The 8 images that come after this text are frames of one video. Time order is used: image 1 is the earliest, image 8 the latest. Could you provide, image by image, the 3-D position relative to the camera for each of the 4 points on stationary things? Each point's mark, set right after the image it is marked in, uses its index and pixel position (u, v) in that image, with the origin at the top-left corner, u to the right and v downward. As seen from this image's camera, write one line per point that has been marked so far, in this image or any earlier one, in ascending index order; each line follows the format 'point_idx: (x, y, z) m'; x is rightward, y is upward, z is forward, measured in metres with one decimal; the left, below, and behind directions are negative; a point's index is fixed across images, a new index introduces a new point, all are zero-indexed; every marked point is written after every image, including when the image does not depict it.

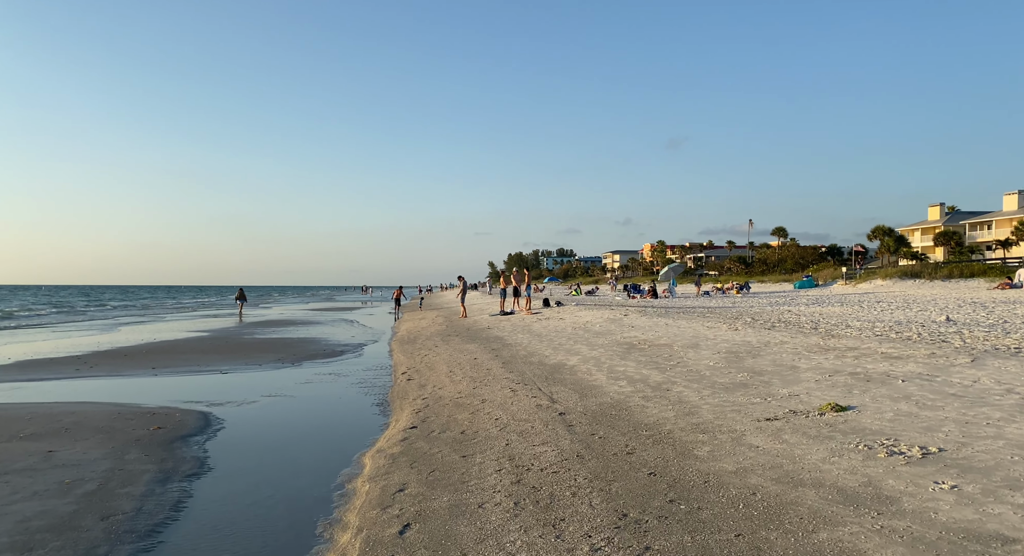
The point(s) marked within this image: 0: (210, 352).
0: (-9.0, -2.2, +19.4) m
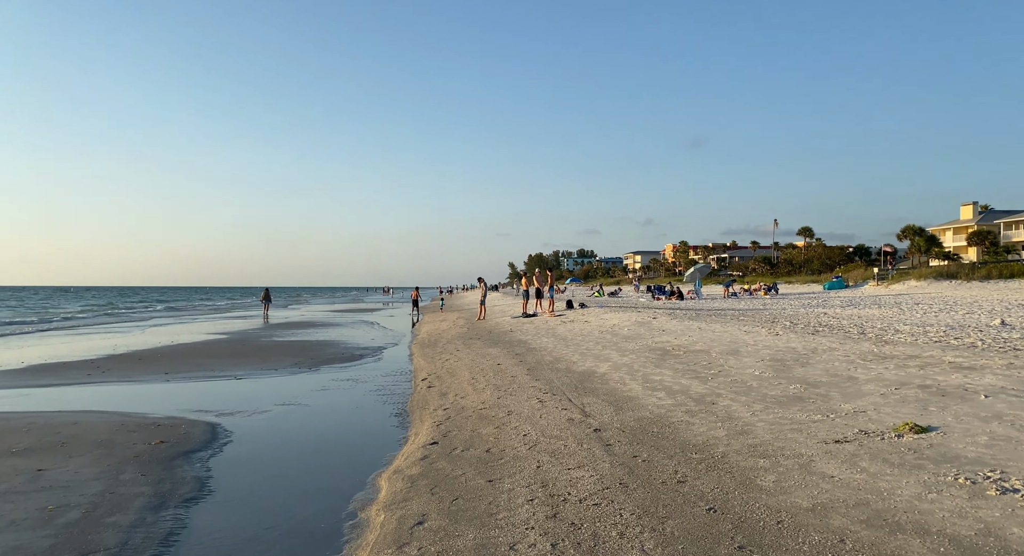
0: (-8.3, -2.3, +18.9) m
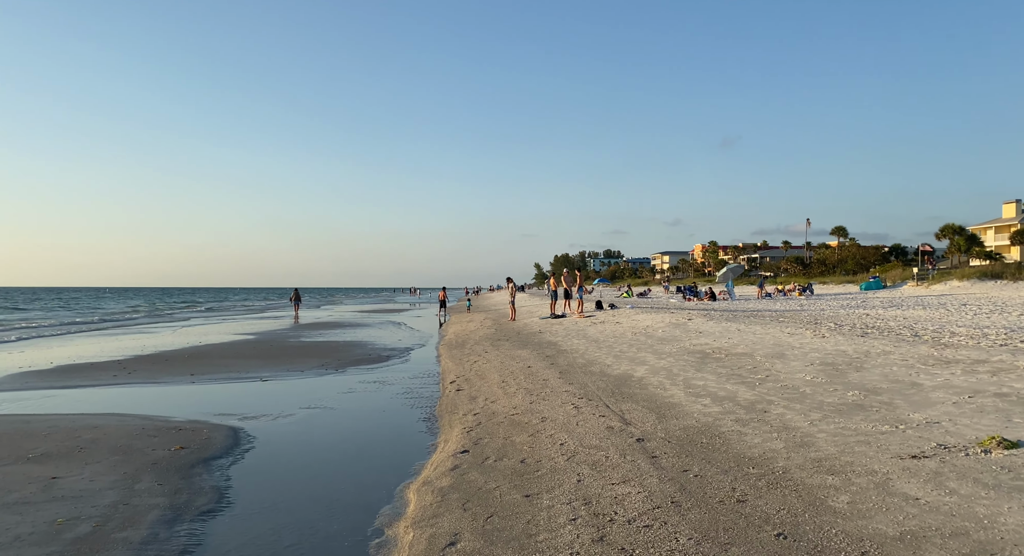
0: (-7.4, -2.3, +18.7) m
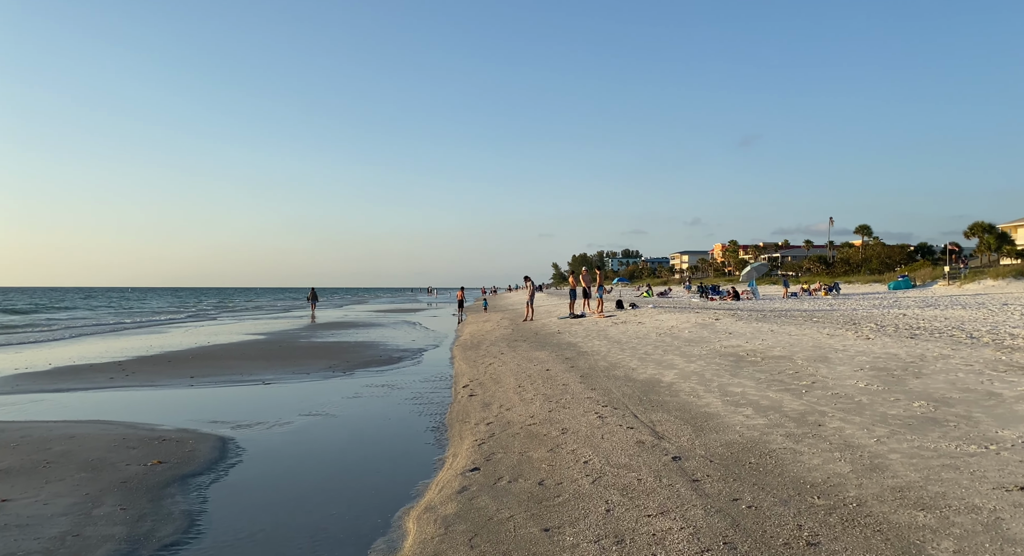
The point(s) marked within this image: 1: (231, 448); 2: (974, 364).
0: (-7.0, -2.2, +17.9) m
1: (-3.6, -2.2, +8.4) m
2: (+6.5, -1.2, +9.3) m
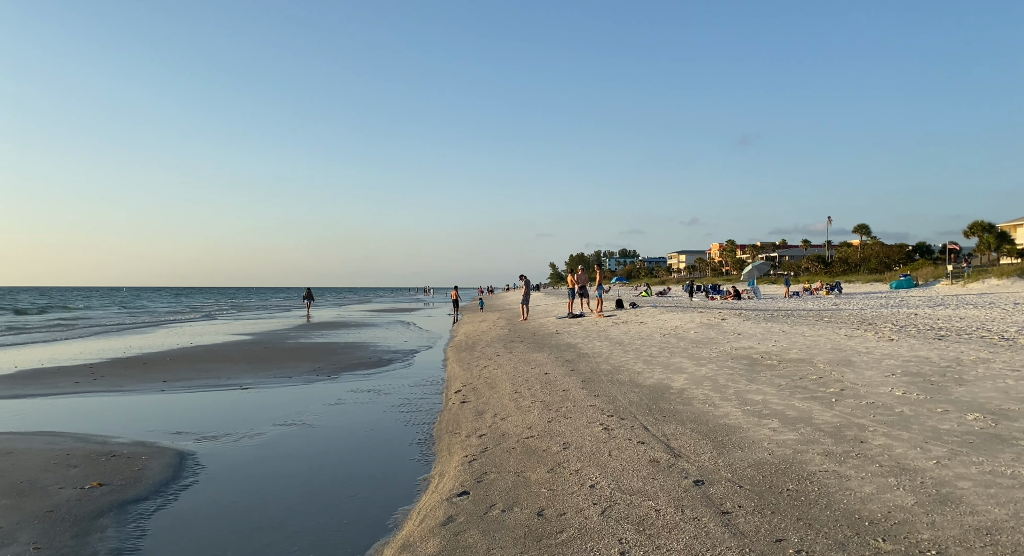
0: (-7.1, -2.1, +17.0) m
1: (-3.7, -2.1, +7.5) m
2: (+6.5, -1.2, +8.3) m
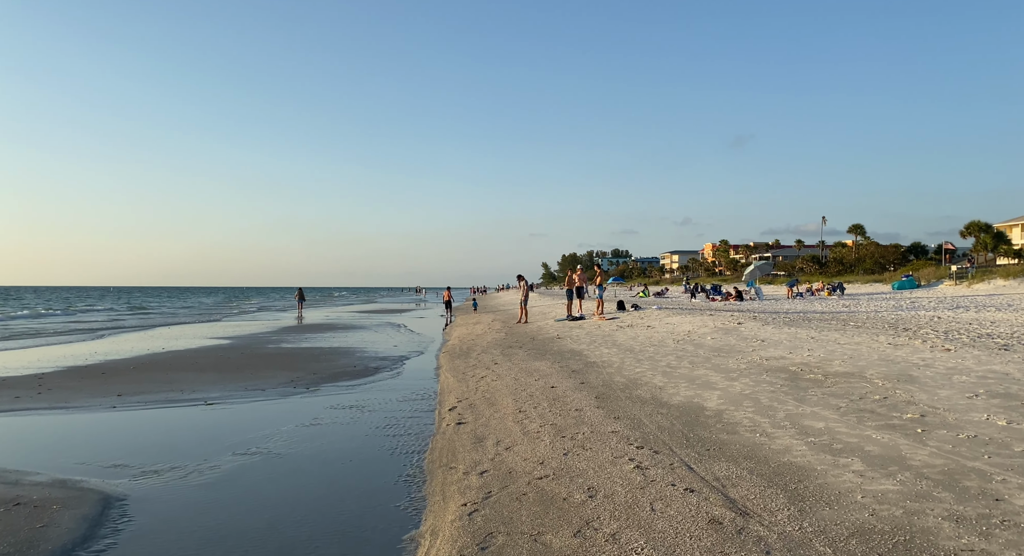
0: (-7.1, -2.1, +15.3) m
1: (-3.6, -2.1, +5.9) m
2: (+6.6, -1.2, +6.9) m
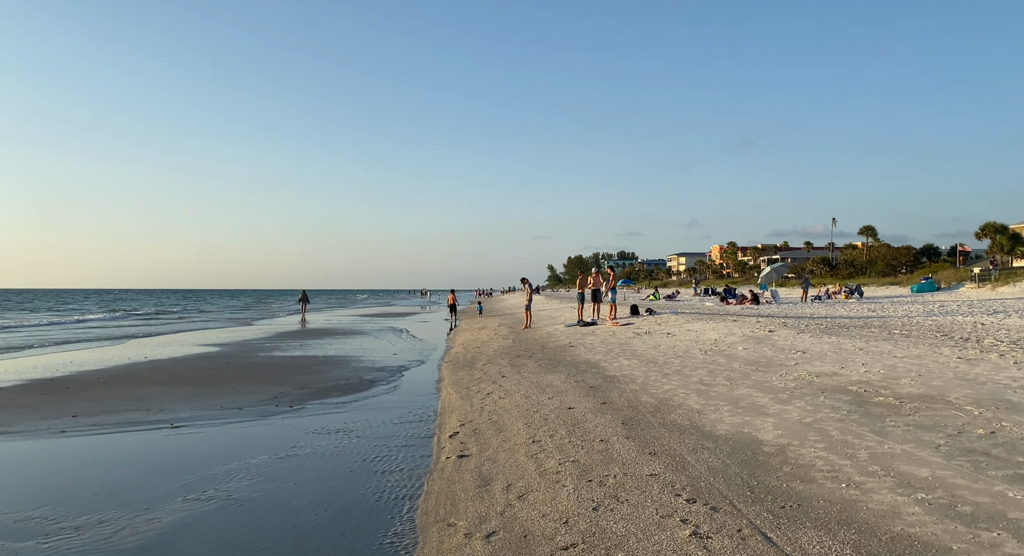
0: (-6.9, -2.2, +13.9) m
1: (-3.5, -2.2, +4.4) m
2: (+6.7, -1.2, +5.3) m
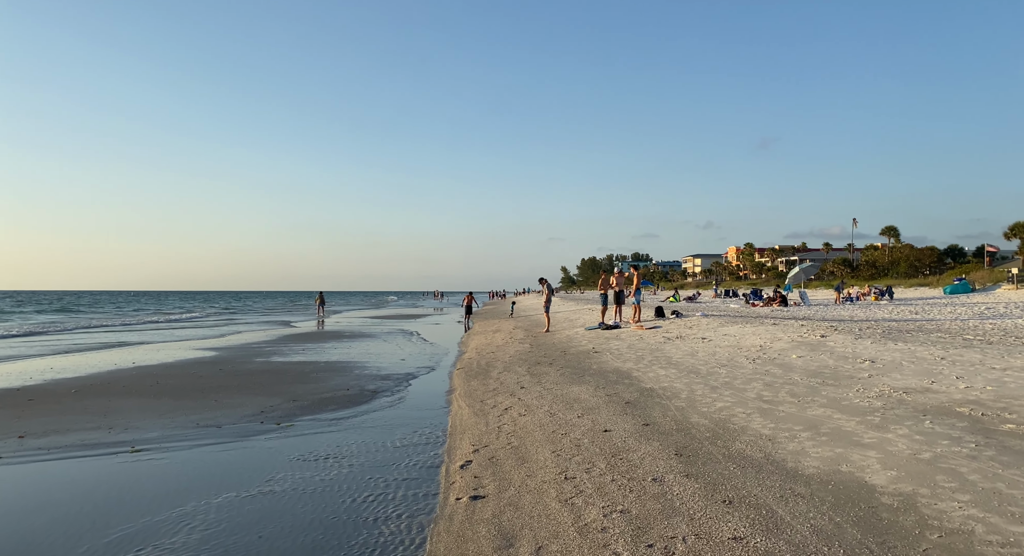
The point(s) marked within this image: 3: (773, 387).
0: (-6.5, -2.2, +12.3) m
1: (-3.3, -2.1, +2.8) m
2: (+6.9, -1.2, +3.5) m
3: (+3.9, -1.6, +9.8) m
